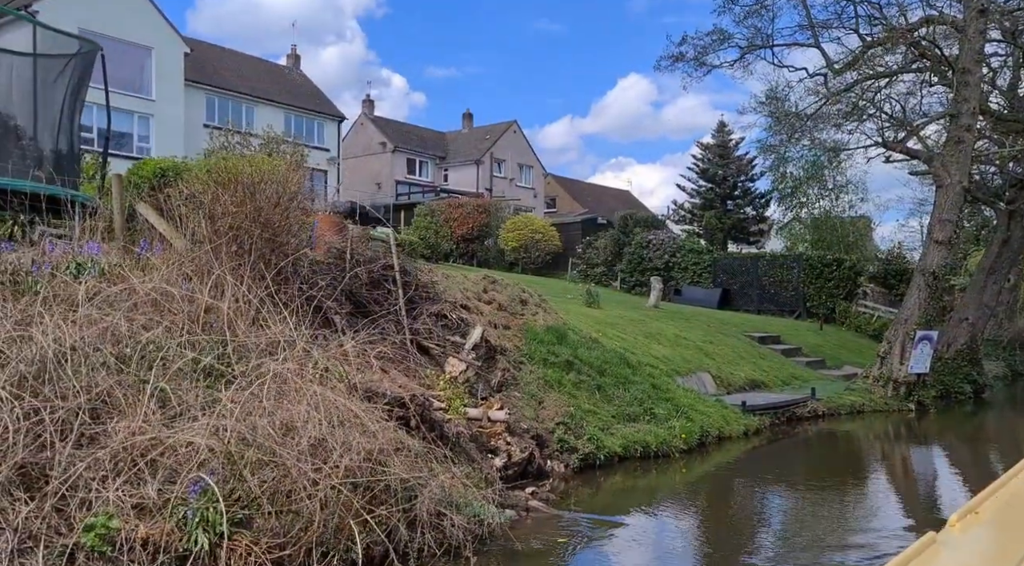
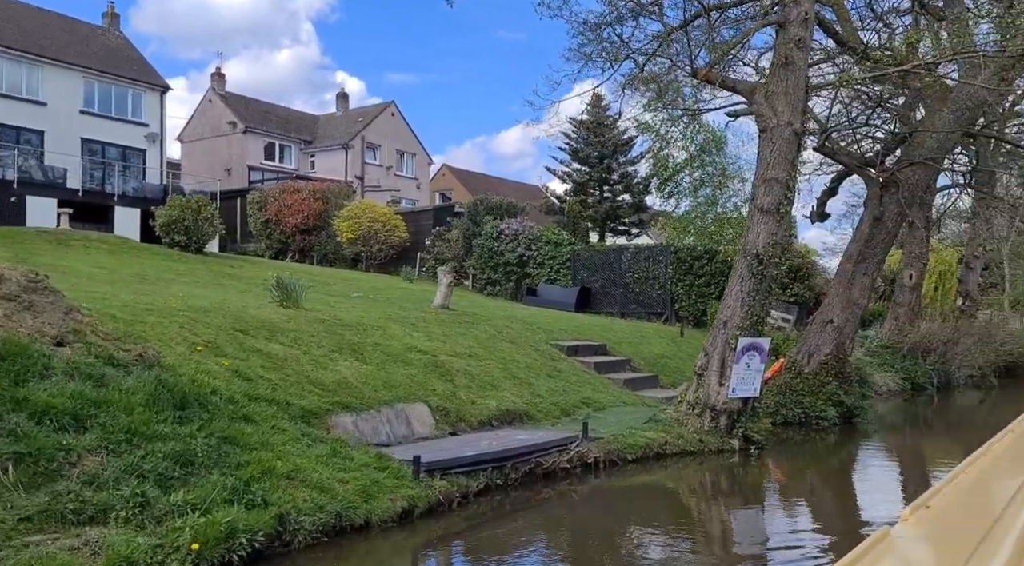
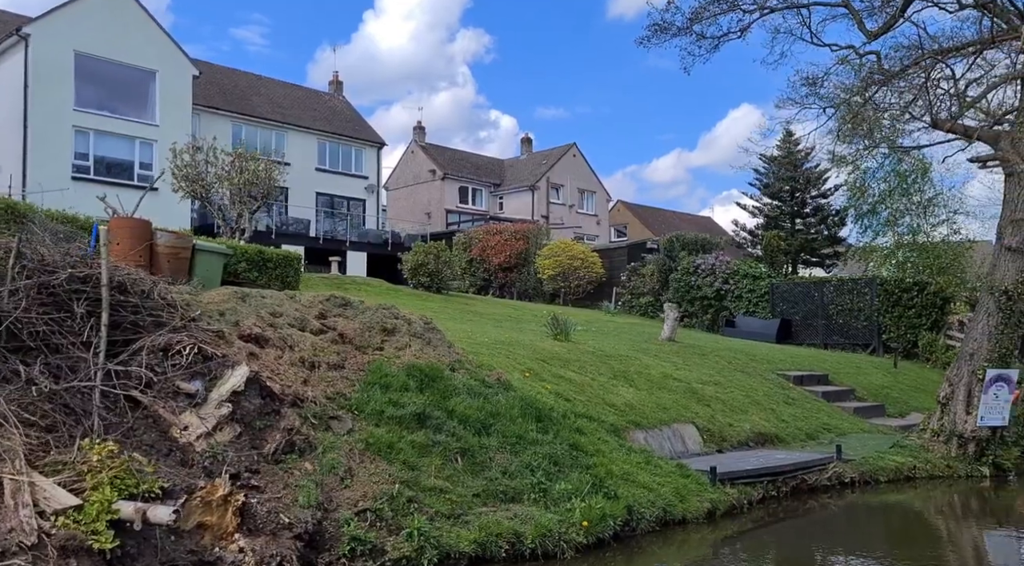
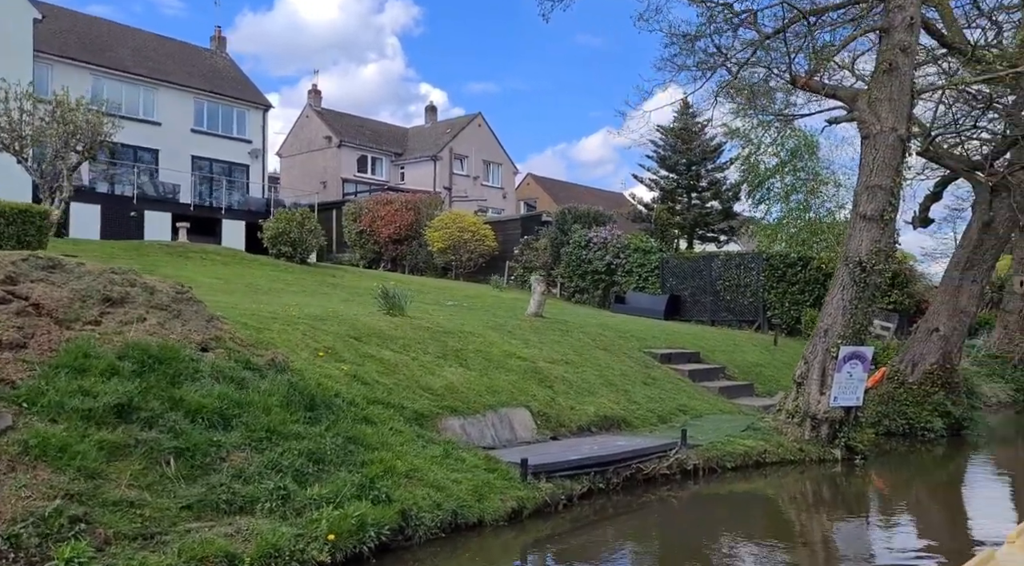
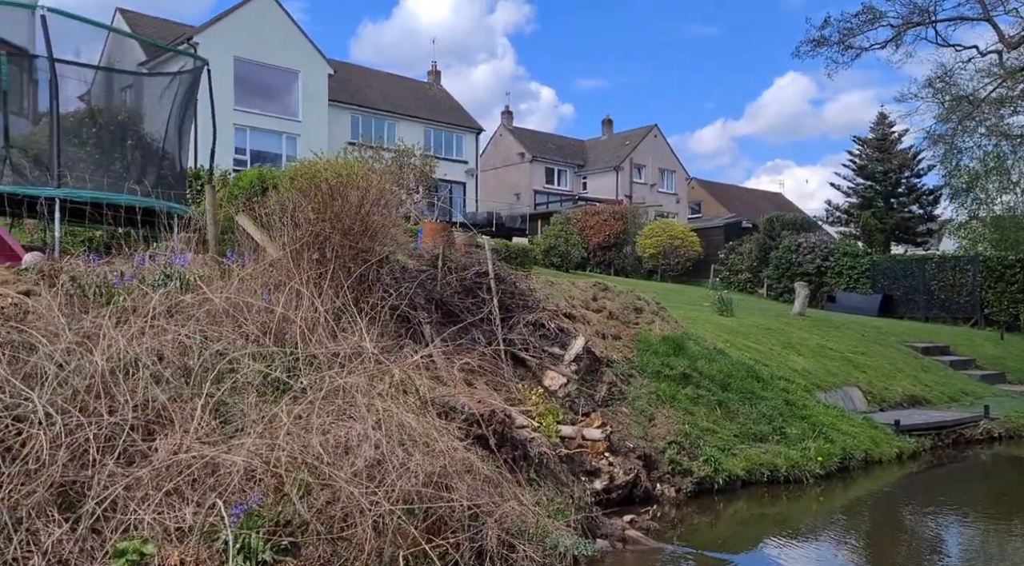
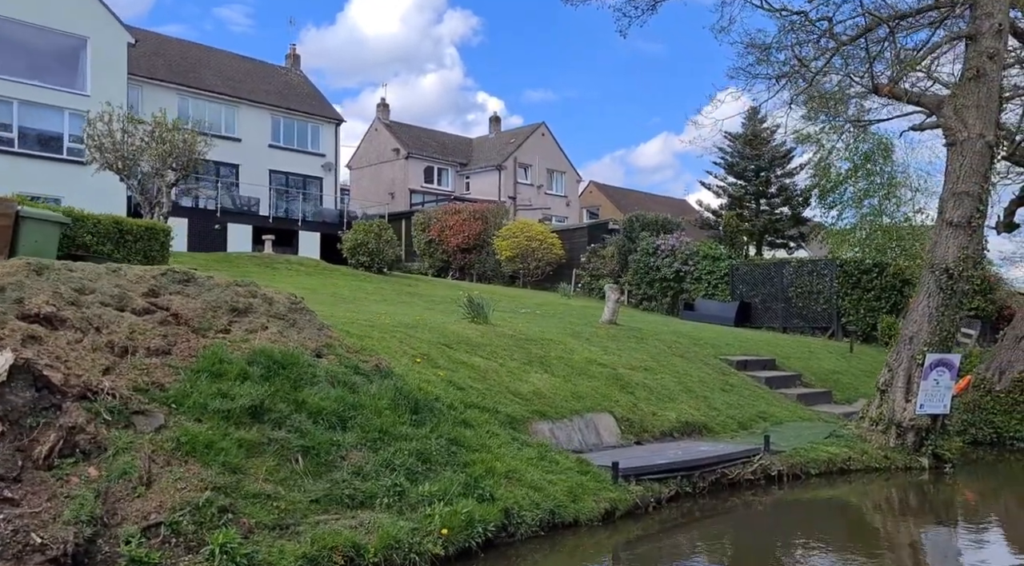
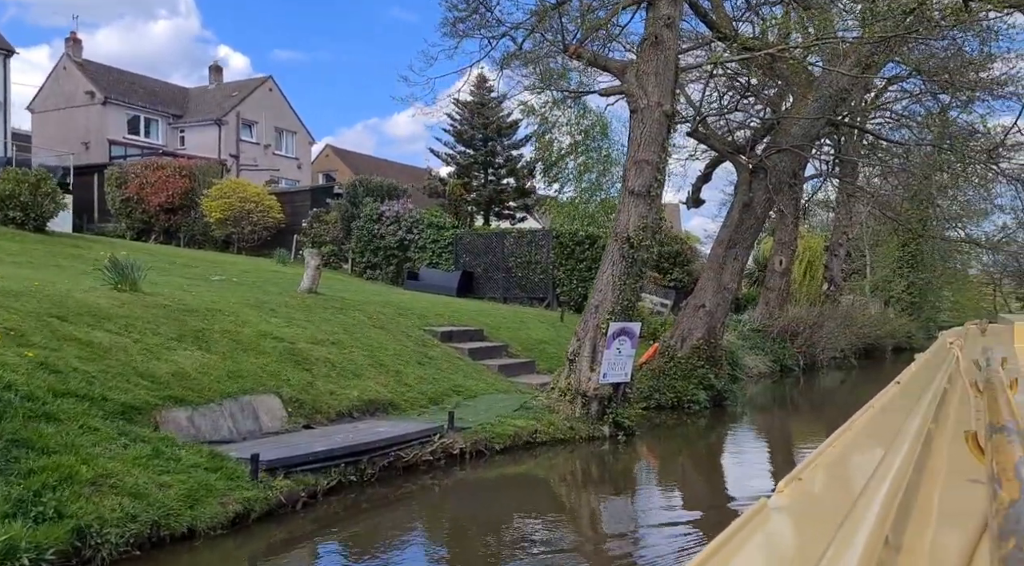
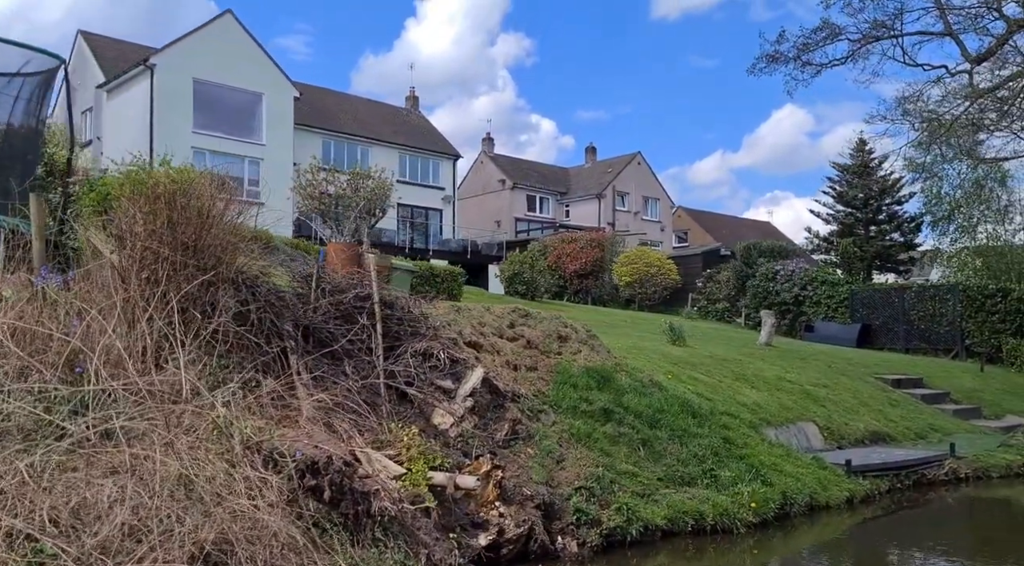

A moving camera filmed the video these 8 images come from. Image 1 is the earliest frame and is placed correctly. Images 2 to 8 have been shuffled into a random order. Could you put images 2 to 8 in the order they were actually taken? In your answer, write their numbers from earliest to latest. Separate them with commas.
5, 8, 3, 6, 4, 2, 7
